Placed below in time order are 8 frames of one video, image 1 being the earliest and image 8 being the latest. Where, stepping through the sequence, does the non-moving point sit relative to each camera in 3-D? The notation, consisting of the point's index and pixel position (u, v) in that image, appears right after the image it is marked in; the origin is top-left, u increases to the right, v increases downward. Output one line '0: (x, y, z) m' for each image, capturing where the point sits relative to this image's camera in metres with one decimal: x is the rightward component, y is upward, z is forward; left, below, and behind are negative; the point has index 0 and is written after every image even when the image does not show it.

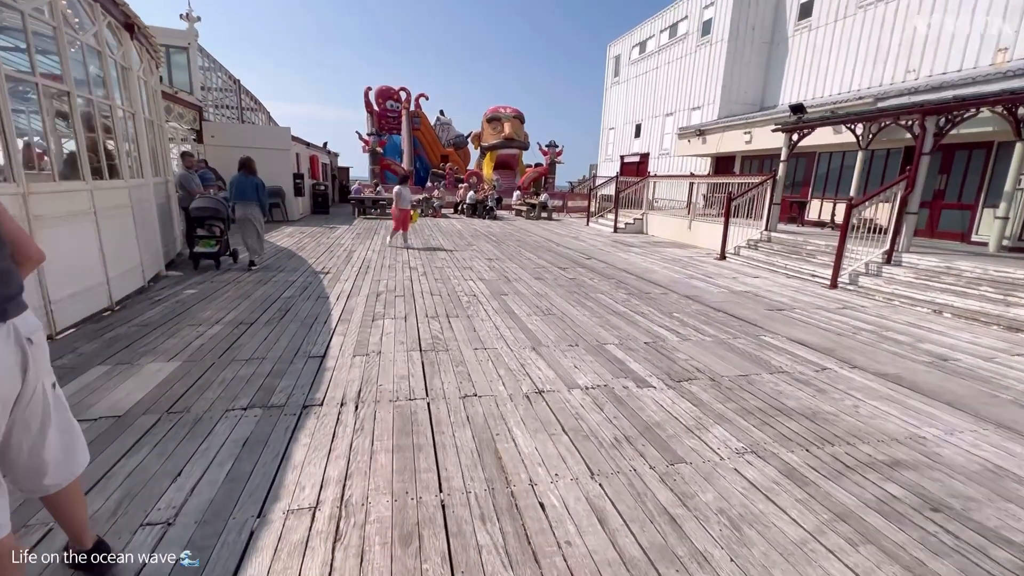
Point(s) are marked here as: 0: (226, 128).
0: (-6.9, +3.9, +11.7) m
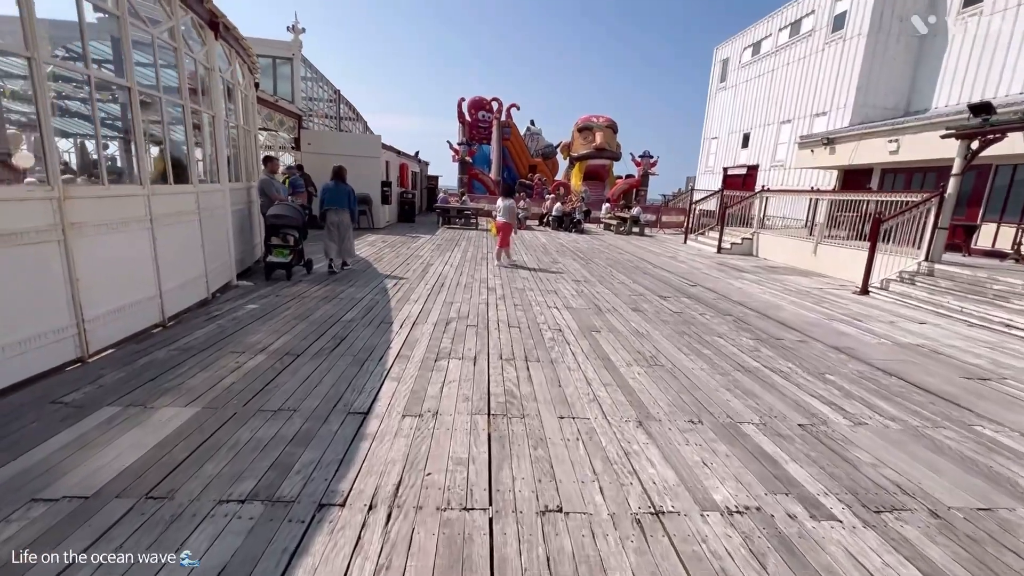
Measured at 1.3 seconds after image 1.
0: (-4.6, +3.8, +11.9) m
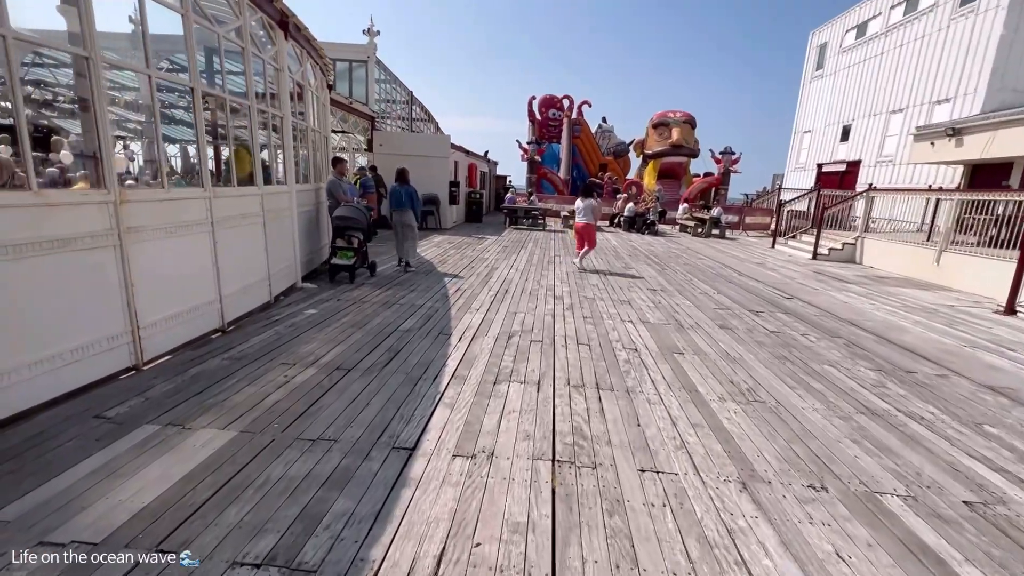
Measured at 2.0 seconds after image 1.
0: (-2.9, +3.8, +12.0) m
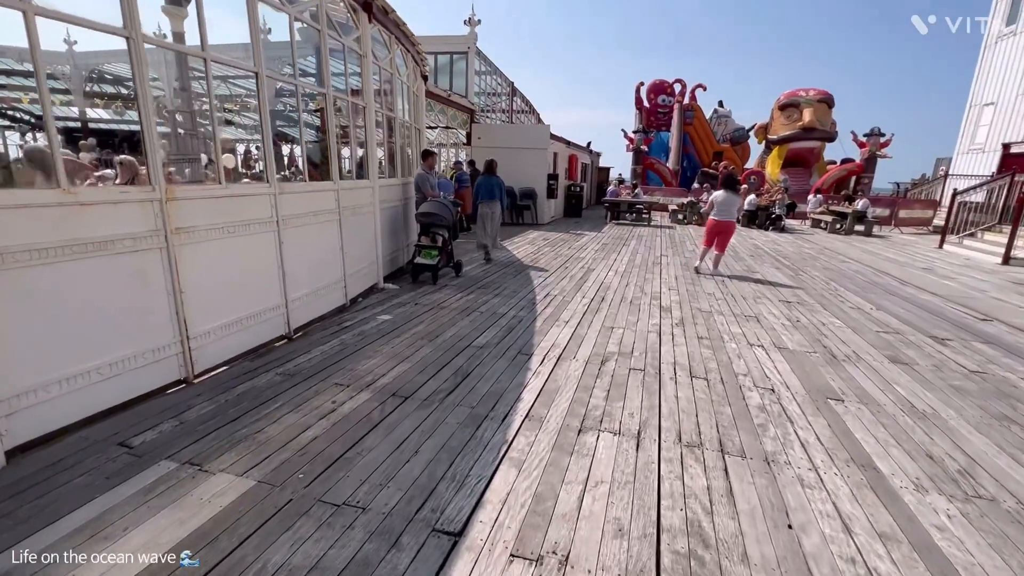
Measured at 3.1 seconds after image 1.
0: (-0.4, +3.9, +11.6) m
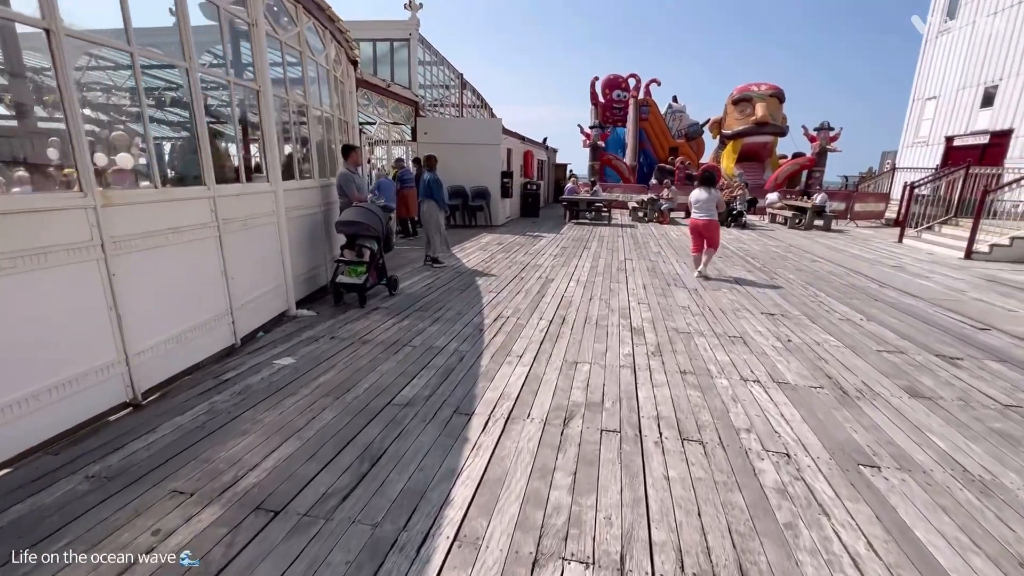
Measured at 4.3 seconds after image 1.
0: (-1.5, +3.7, +10.6) m
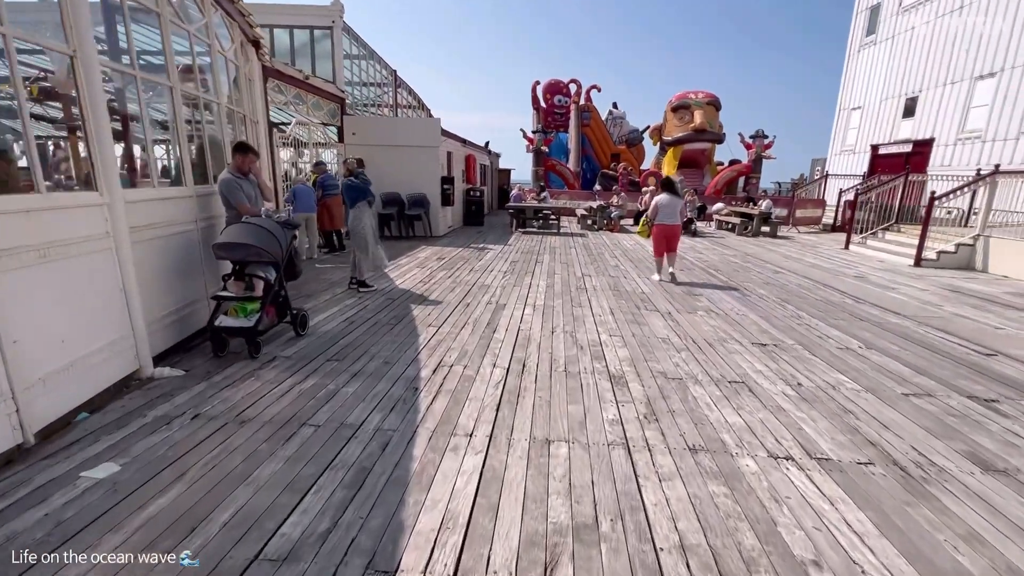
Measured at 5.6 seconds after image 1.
0: (-2.8, +3.3, +9.5) m
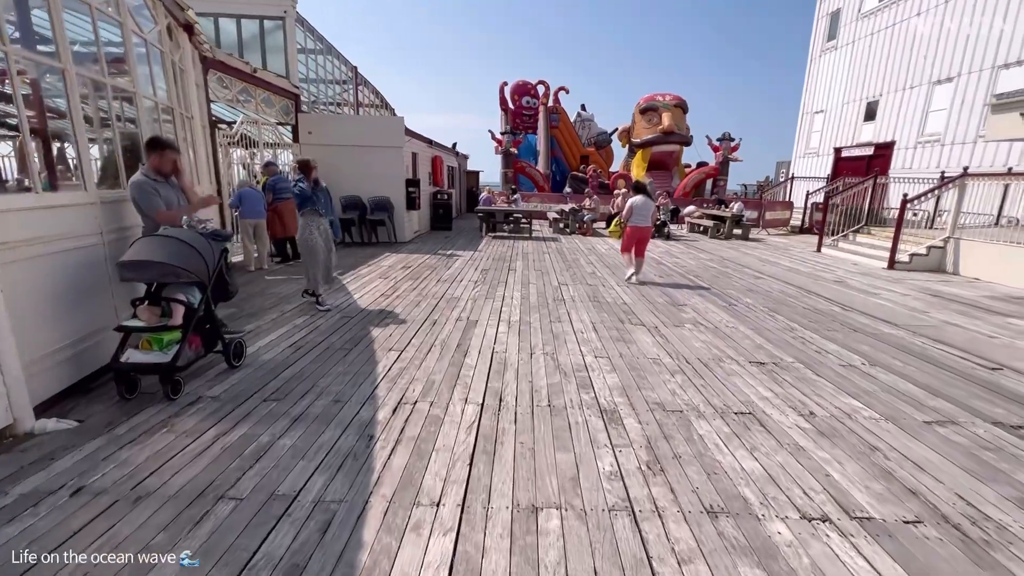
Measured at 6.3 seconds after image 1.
0: (-3.3, +3.1, +8.8) m
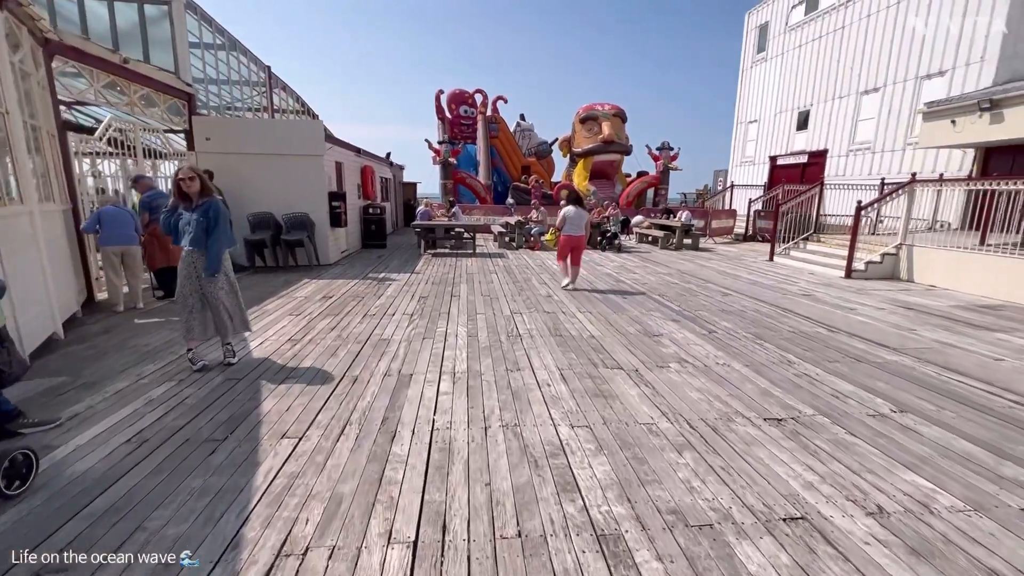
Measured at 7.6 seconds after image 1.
0: (-4.4, +2.5, +7.4) m
